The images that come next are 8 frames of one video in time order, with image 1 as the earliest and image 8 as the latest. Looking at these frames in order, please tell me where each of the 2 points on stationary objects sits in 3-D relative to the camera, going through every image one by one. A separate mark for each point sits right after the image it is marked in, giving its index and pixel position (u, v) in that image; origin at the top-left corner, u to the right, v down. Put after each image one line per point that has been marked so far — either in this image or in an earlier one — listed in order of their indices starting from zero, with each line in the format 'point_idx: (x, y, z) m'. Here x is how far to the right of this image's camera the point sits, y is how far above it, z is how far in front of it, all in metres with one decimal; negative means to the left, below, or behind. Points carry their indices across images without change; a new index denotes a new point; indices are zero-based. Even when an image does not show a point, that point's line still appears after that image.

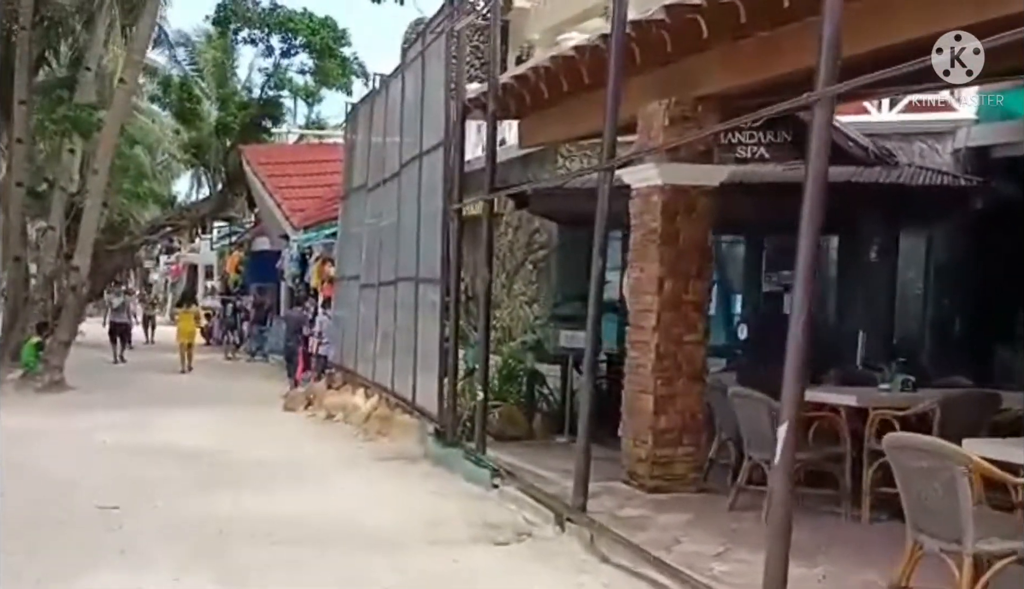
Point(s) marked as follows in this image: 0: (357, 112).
0: (-3.2, +3.7, +17.9) m
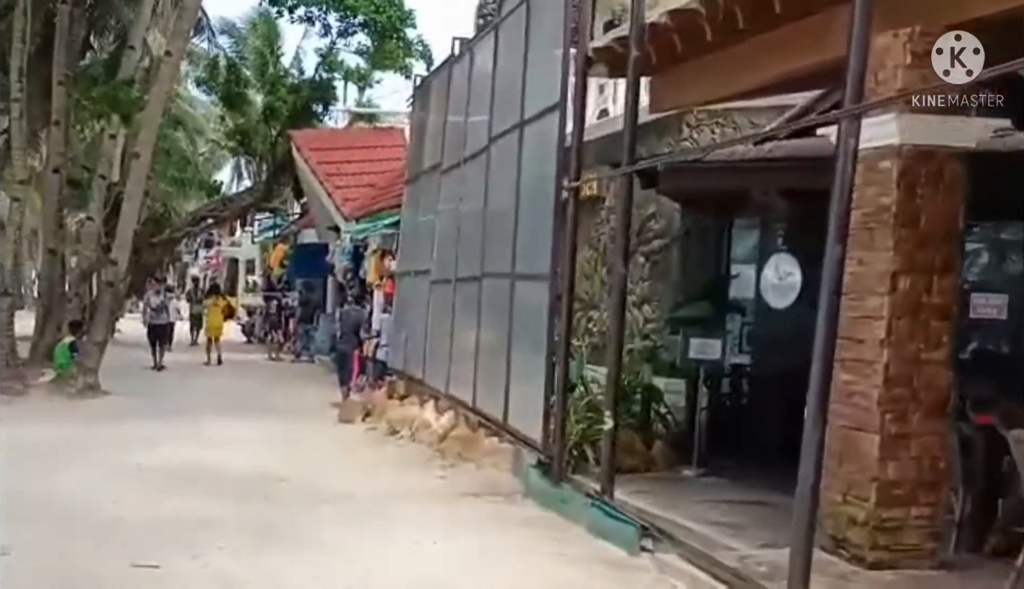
0: (-1.6, +3.8, +15.8) m
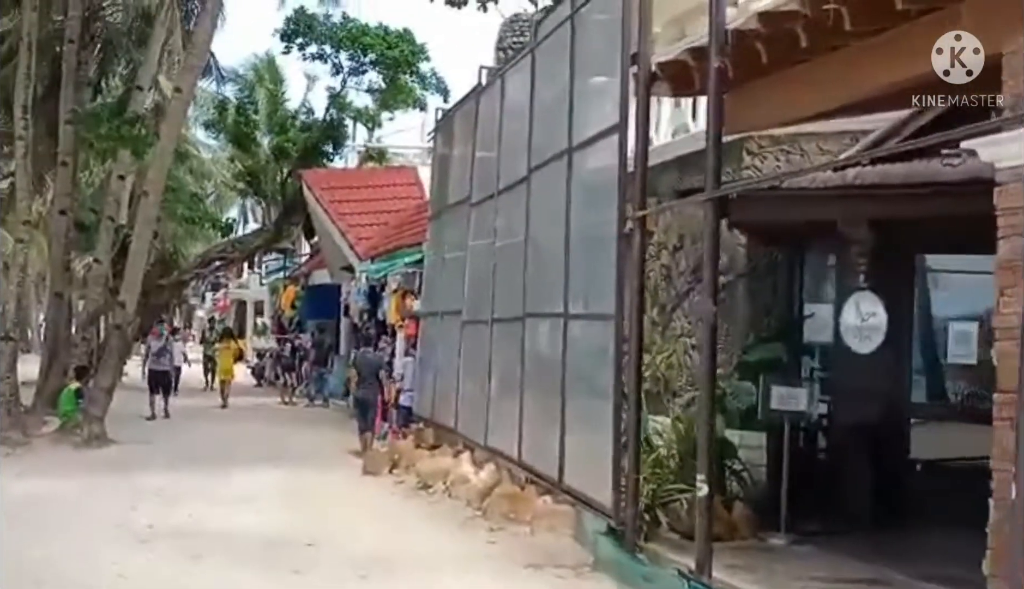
0: (-1.0, +3.0, +14.9) m
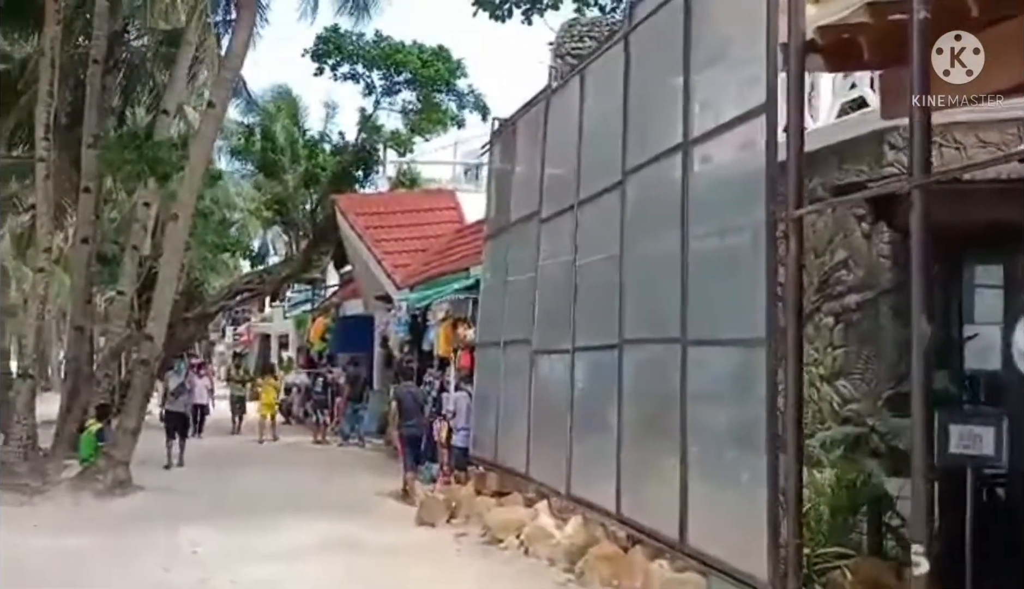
0: (+0.1, +2.6, +13.5) m
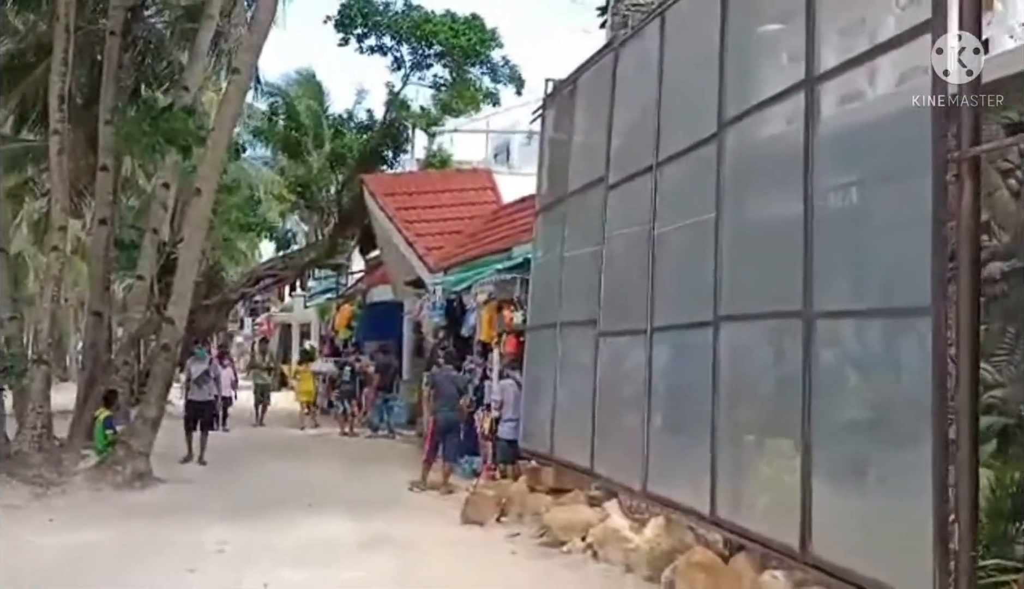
0: (+0.9, +2.9, +12.3) m
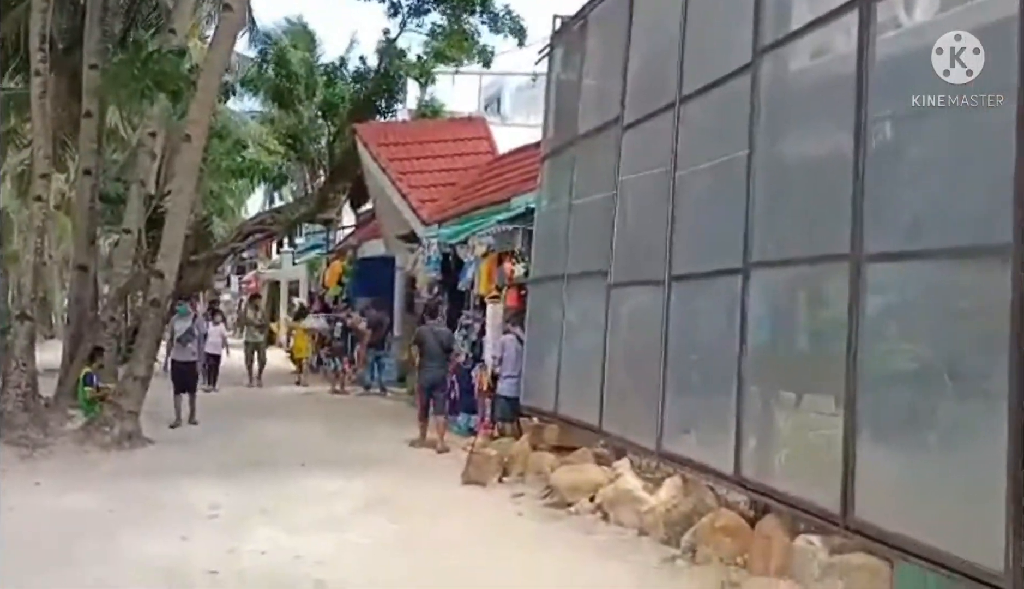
0: (+1.0, +3.6, +11.5) m
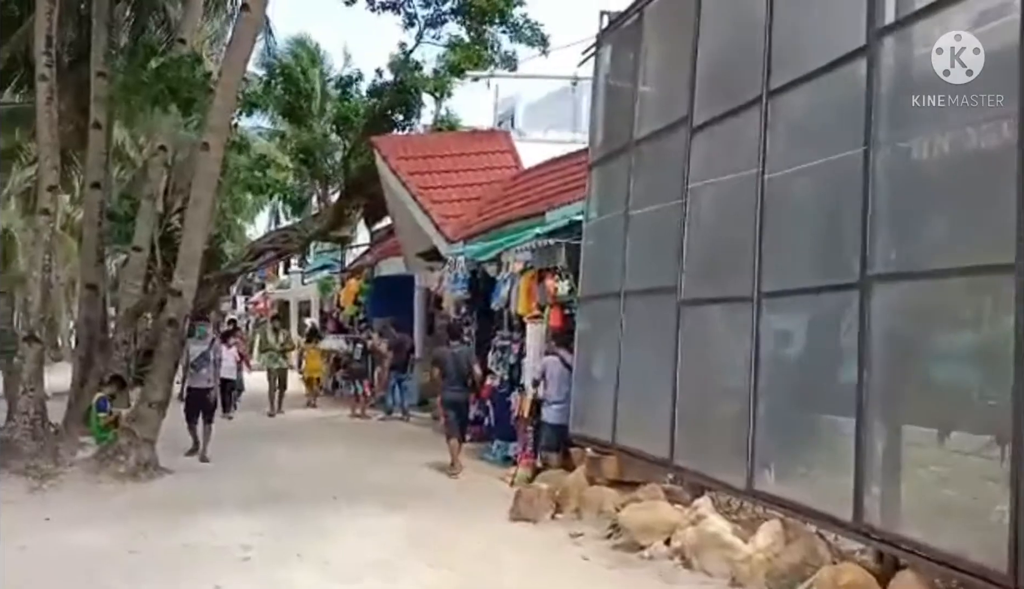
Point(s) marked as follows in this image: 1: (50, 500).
0: (+1.6, +3.4, +10.6) m
1: (-7.0, -3.1, +12.9) m
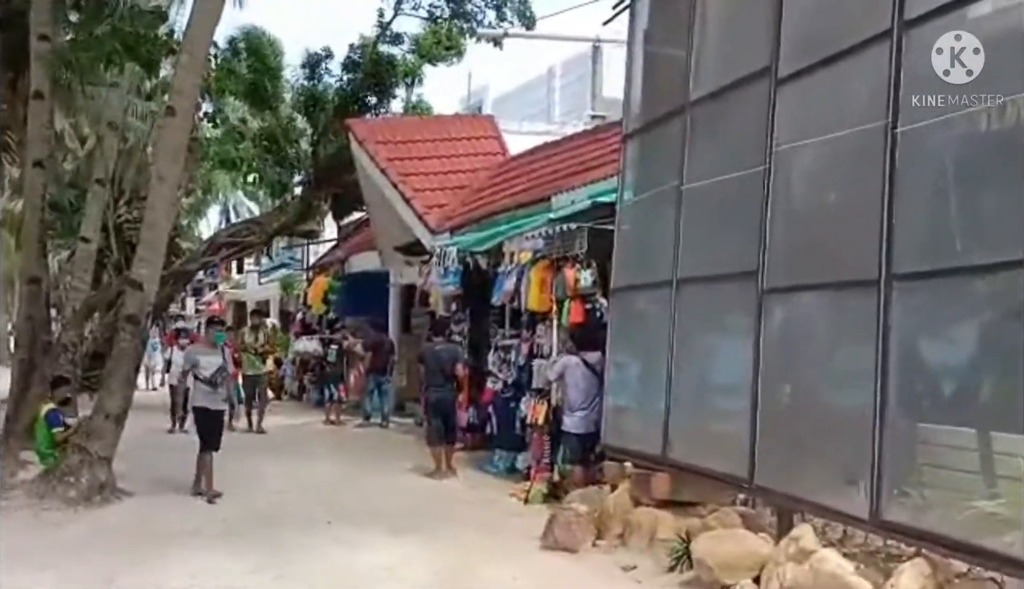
0: (+1.9, +3.5, +9.1) m
1: (-6.8, -3.0, +10.9) m
